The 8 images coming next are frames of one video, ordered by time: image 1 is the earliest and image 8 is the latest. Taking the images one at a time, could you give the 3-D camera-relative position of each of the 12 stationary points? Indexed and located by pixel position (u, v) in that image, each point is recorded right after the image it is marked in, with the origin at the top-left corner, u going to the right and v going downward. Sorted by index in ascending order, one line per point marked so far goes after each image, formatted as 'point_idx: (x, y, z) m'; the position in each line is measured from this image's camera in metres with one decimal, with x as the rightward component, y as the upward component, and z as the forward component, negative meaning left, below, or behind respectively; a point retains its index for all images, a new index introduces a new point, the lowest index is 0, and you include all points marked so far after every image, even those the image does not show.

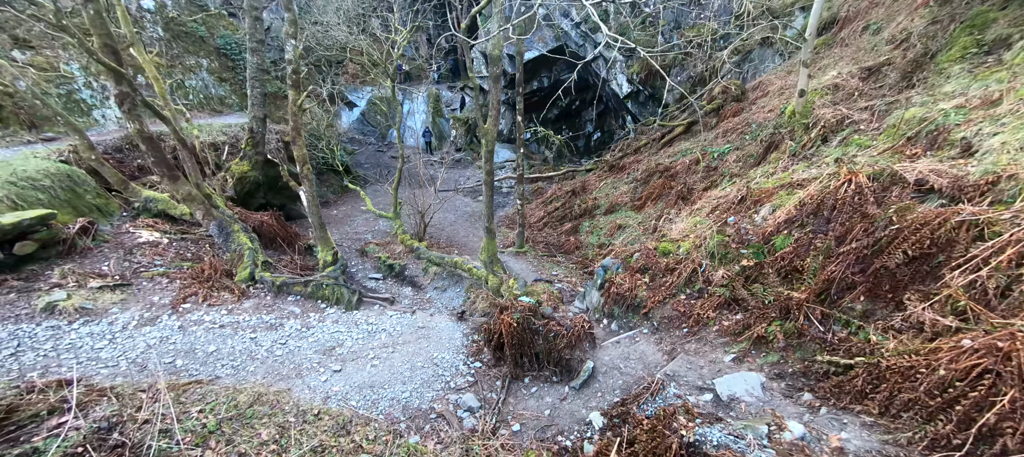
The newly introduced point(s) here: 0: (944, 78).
0: (+4.6, +1.6, +4.2) m
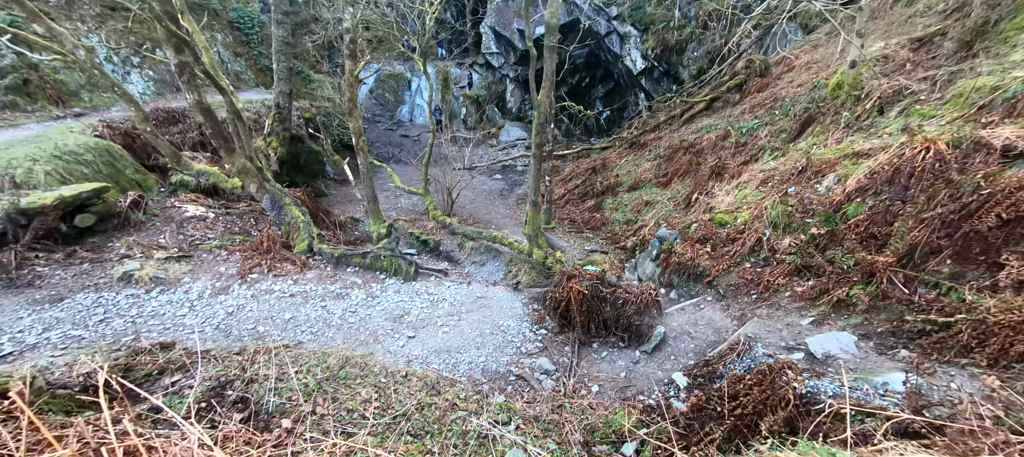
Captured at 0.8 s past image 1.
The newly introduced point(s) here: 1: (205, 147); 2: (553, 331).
0: (+5.2, +1.9, +4.1) m
1: (-6.5, +1.7, +8.3) m
2: (+0.4, -1.0, +3.9) m
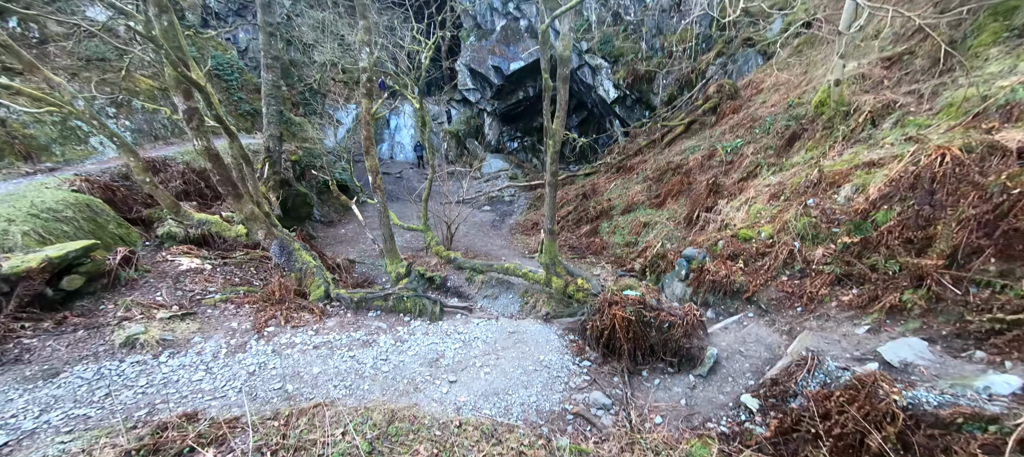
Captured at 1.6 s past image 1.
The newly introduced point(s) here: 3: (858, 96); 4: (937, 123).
0: (+5.4, +1.9, +4.5) m
1: (-6.5, +0.7, +7.9) m
2: (+0.8, -1.3, +3.8) m
3: (+4.9, +1.9, +5.6) m
4: (+4.5, +1.1, +4.2) m
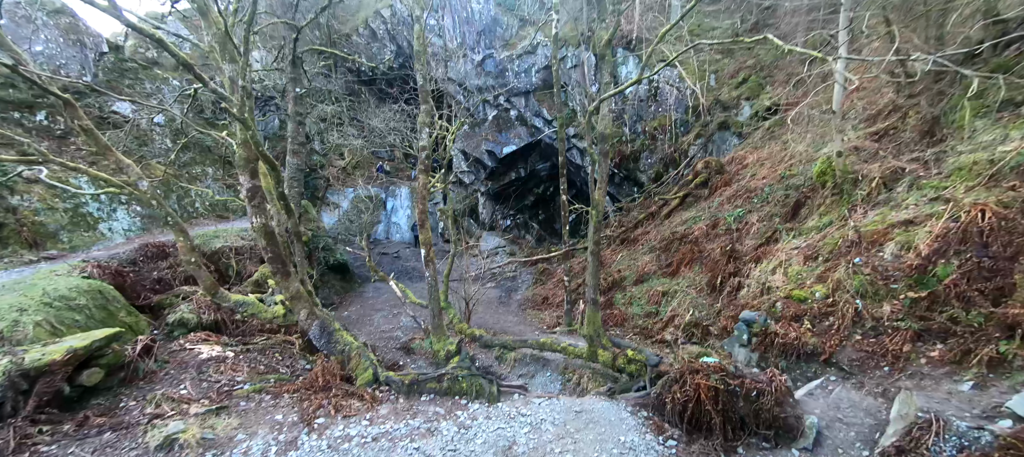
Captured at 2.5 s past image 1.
0: (+5.9, +1.2, +5.1) m
1: (-6.0, -1.0, +7.5) m
2: (+1.5, -1.9, +3.5) m
3: (+5.4, +1.0, +6.1) m
4: (+5.1, +0.5, +4.5) m
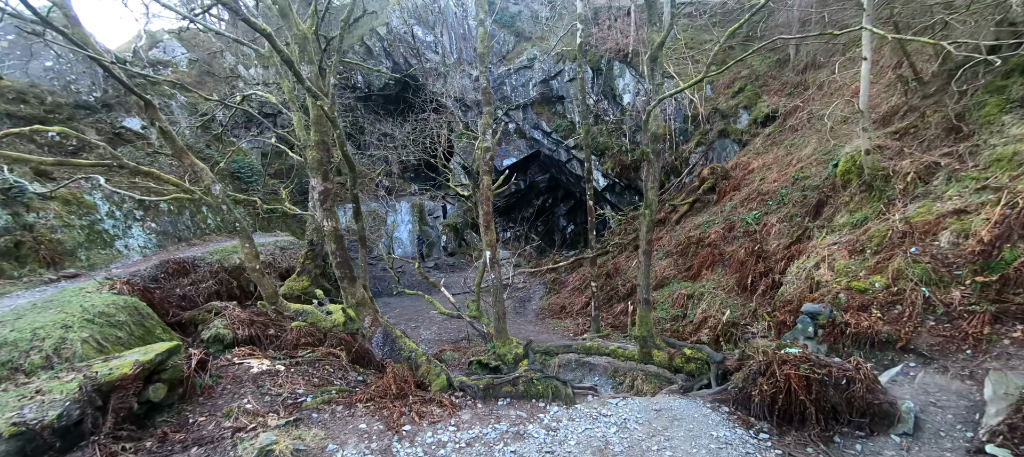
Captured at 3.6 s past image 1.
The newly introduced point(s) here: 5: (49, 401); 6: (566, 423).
0: (+6.6, +1.4, +5.3) m
1: (-5.4, -1.3, +7.3) m
2: (+2.3, -1.8, +3.5) m
3: (+6.0, +1.1, +6.3) m
4: (+5.8, +0.6, +4.7) m
5: (-3.2, -1.2, +2.8) m
6: (+0.5, -1.8, +3.6) m
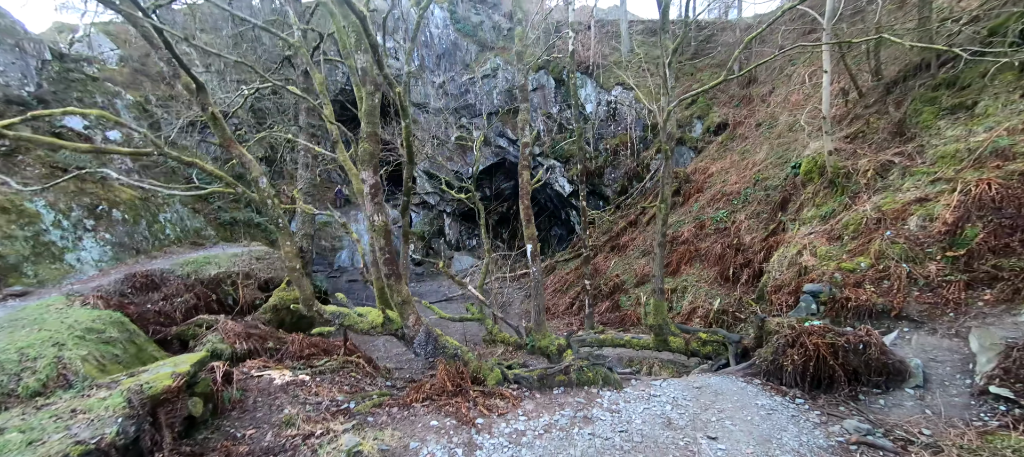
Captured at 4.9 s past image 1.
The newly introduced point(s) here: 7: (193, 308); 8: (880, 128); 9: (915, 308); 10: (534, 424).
0: (+6.8, +1.6, +6.3) m
1: (-5.3, -1.4, +6.6) m
2: (+2.9, -1.6, +3.8) m
3: (+6.1, +1.2, +7.2) m
4: (+6.1, +0.8, +5.6) m
5: (-2.5, -1.2, +2.4) m
6: (+1.1, -1.7, +3.8) m
7: (-5.3, -1.3, +6.6) m
8: (+6.8, +1.9, +7.3) m
9: (+4.4, -0.9, +4.4) m
10: (+0.2, -1.7, +3.4) m
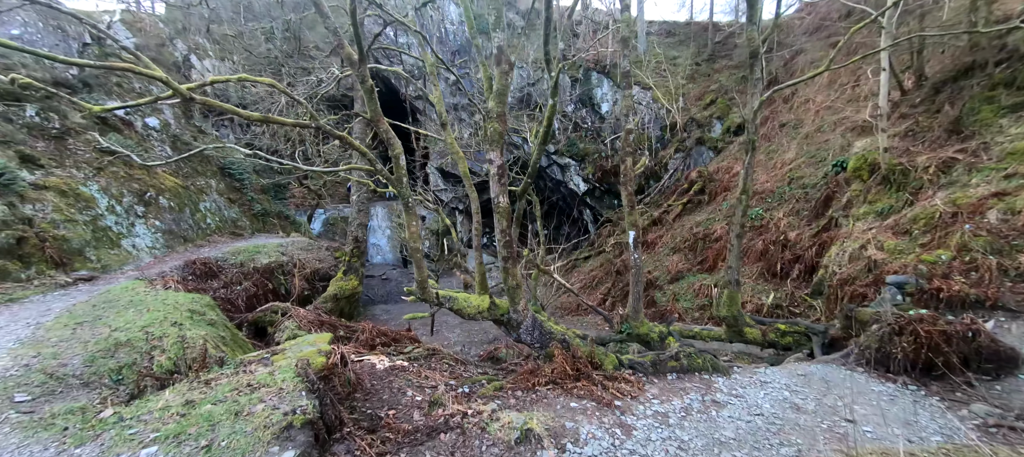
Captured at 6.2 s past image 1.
0: (+7.9, +1.6, +6.4) m
1: (-4.2, -1.2, +6.5) m
2: (+4.0, -1.5, +3.9) m
3: (+7.2, +1.3, +7.3) m
4: (+7.2, +0.9, +5.7) m
5: (-1.4, -1.0, +2.4) m
6: (+2.2, -1.5, +3.8) m
7: (-4.2, -1.1, +6.4) m
8: (+8.0, +1.9, +7.5) m
9: (+5.6, -0.8, +4.4) m
10: (+1.3, -1.5, +3.3) m
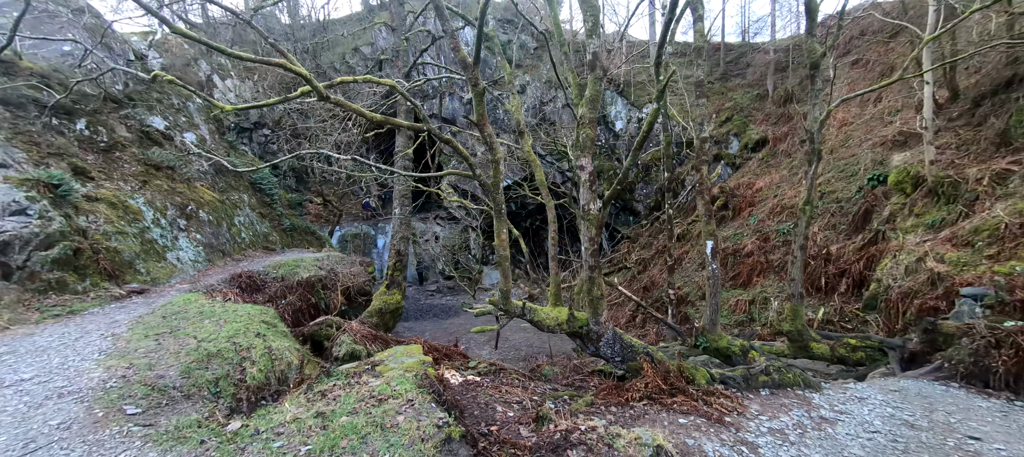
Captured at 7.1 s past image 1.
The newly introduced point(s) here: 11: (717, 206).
0: (+8.8, +1.5, +6.4) m
1: (-3.3, -1.4, +6.4) m
2: (+4.9, -1.6, +3.7) m
3: (+8.1, +1.0, +7.3) m
4: (+8.1, +0.8, +5.6) m
5: (-0.5, -1.0, +2.2) m
6: (+3.0, -1.6, +3.6) m
7: (-3.4, -1.3, +6.3) m
8: (+8.8, +1.7, +7.5) m
9: (+6.4, -0.9, +4.3) m
10: (+2.2, -1.6, +3.2) m
11: (+7.5, +0.8, +14.3) m
